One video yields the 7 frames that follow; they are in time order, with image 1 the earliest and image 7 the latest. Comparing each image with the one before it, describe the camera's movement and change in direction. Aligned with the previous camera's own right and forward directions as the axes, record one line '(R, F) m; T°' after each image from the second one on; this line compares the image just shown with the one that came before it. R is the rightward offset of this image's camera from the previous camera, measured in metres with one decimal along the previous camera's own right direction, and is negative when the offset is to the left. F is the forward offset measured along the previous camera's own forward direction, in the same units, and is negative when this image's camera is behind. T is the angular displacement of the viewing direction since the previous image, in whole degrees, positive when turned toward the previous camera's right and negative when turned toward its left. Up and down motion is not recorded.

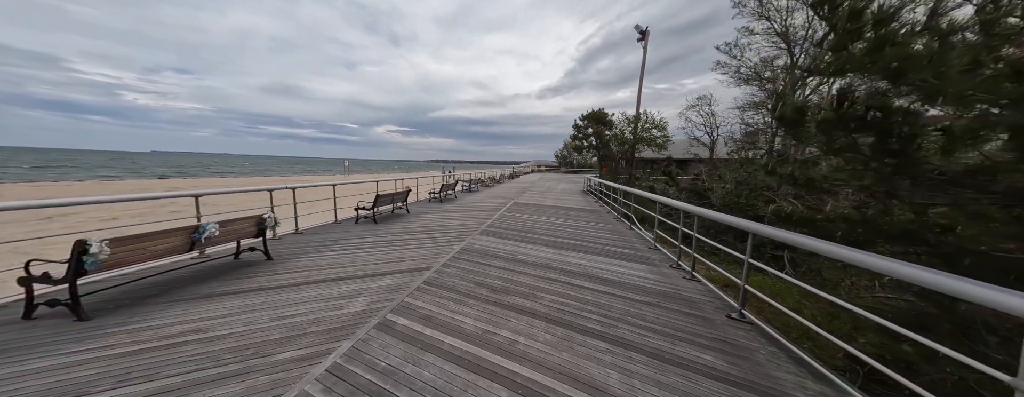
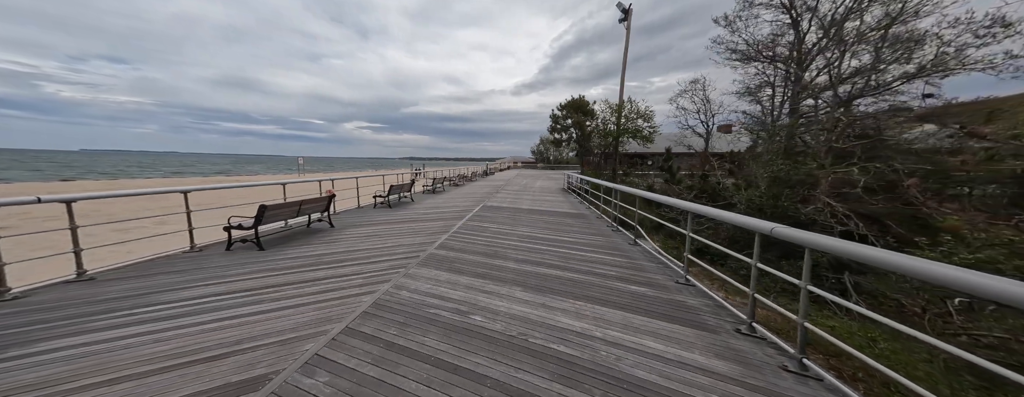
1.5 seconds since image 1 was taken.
(+0.3, +1.7) m; +5°
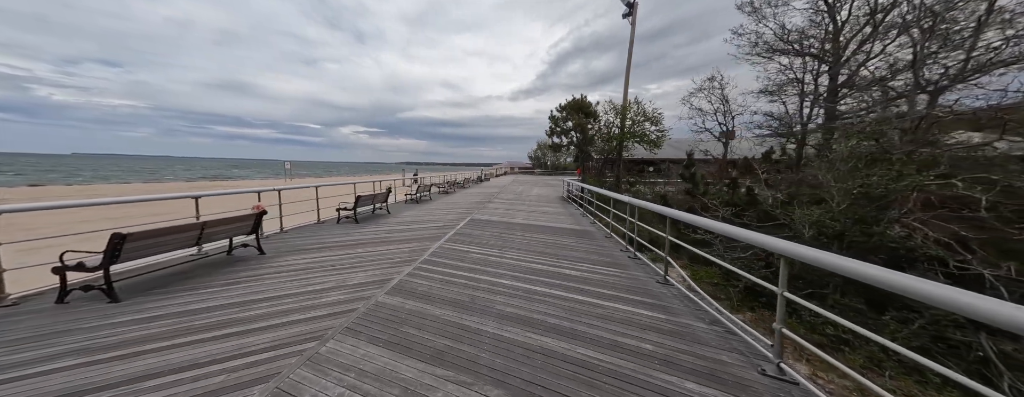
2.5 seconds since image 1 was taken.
(+0.2, +1.2) m; +1°
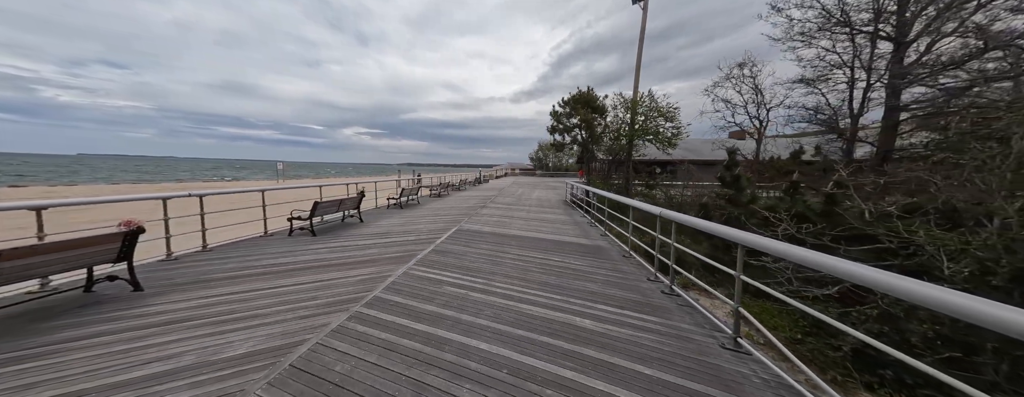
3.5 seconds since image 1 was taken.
(+0.2, +1.2) m; 0°
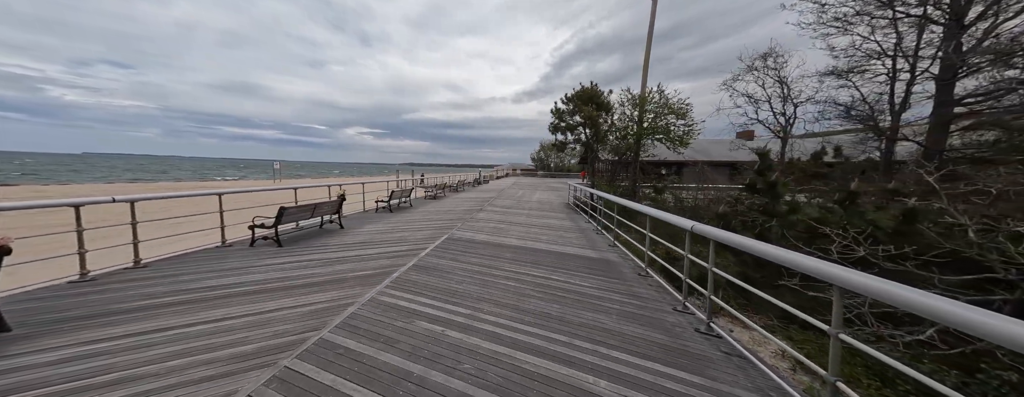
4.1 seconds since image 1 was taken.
(+0.1, +0.7) m; 0°
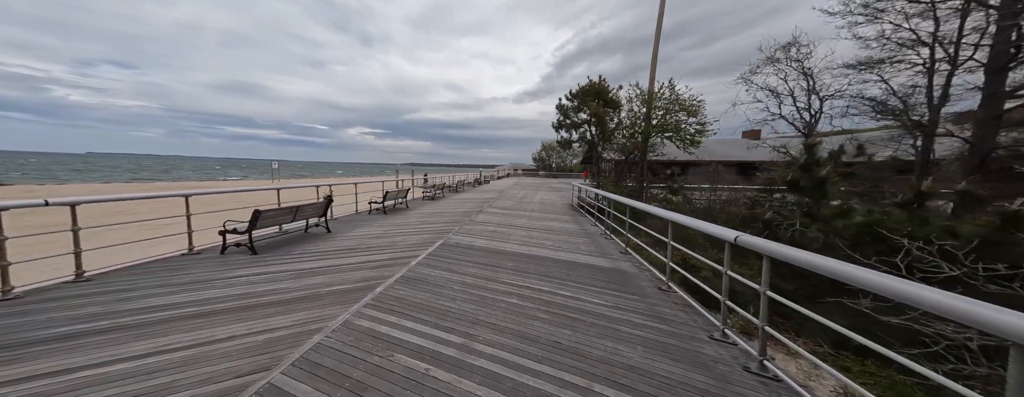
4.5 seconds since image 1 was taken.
(0.0, +0.5) m; 0°
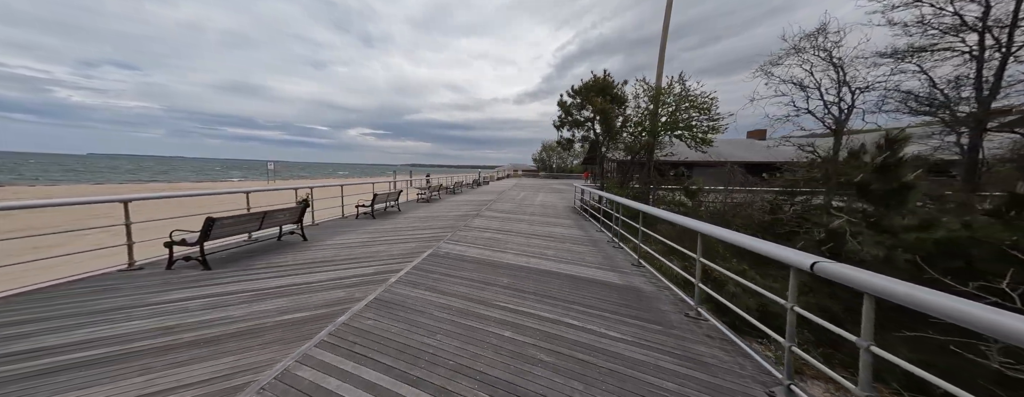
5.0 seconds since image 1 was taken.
(+0.1, +0.6) m; 0°
